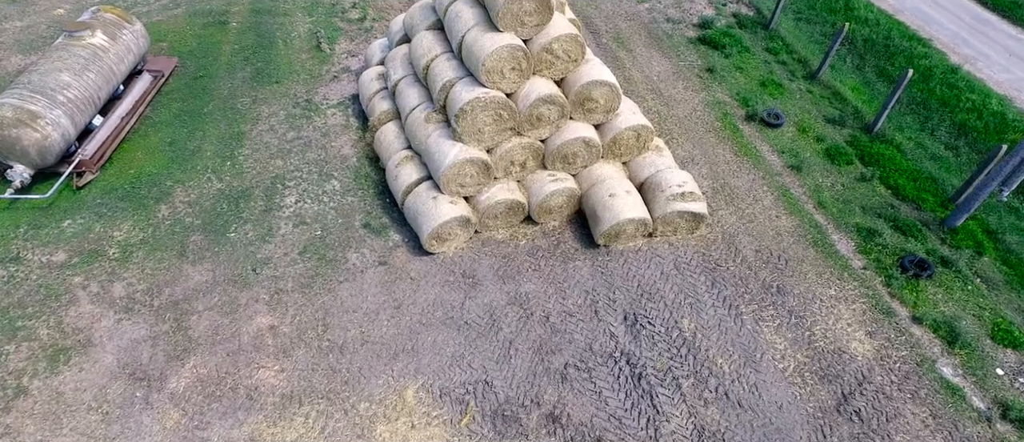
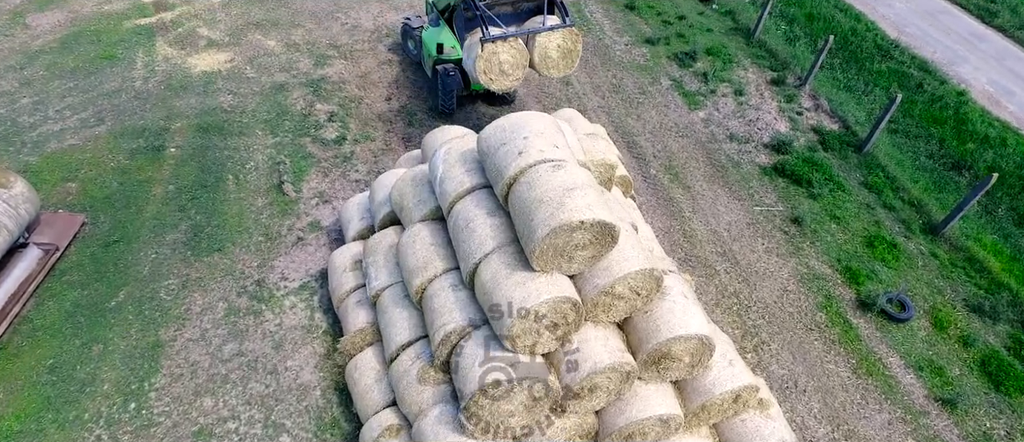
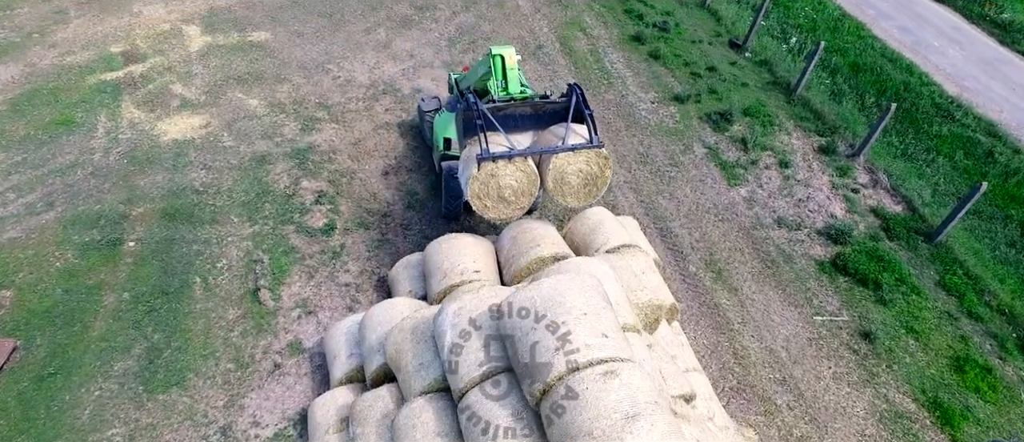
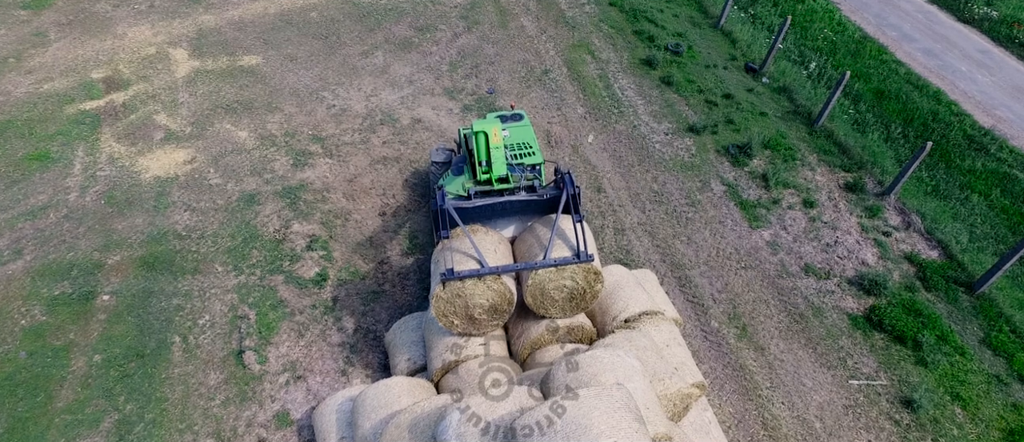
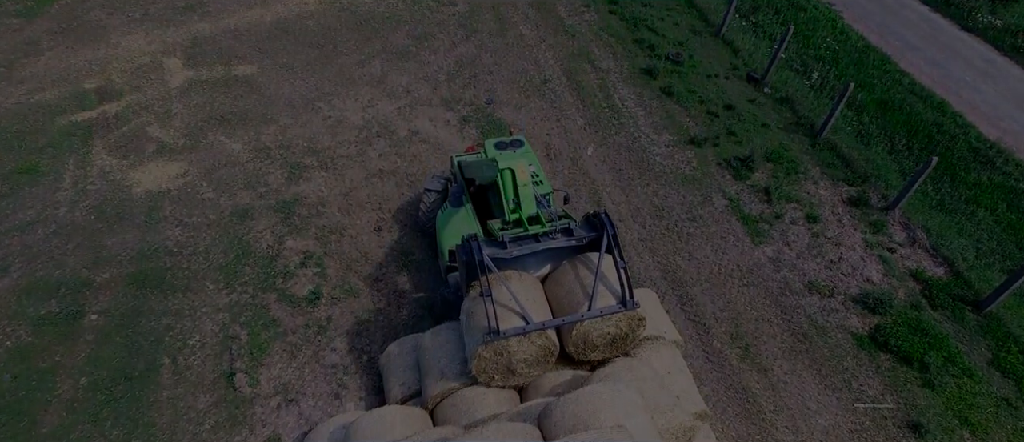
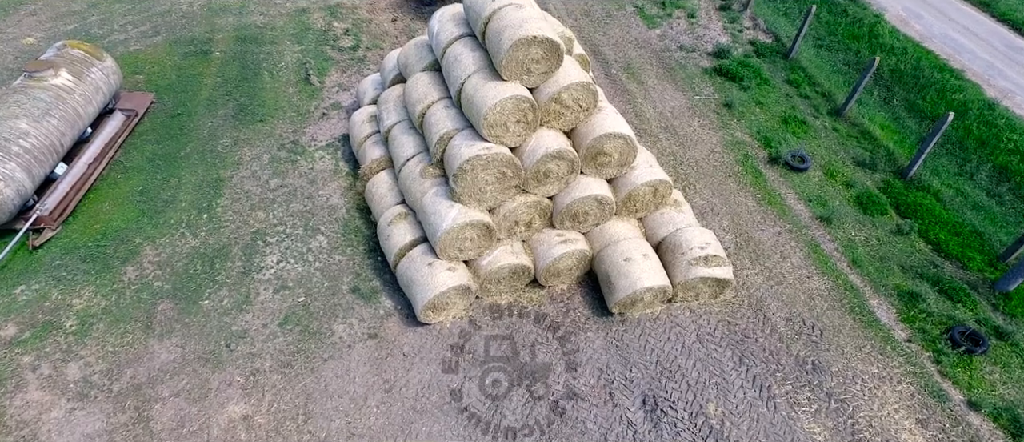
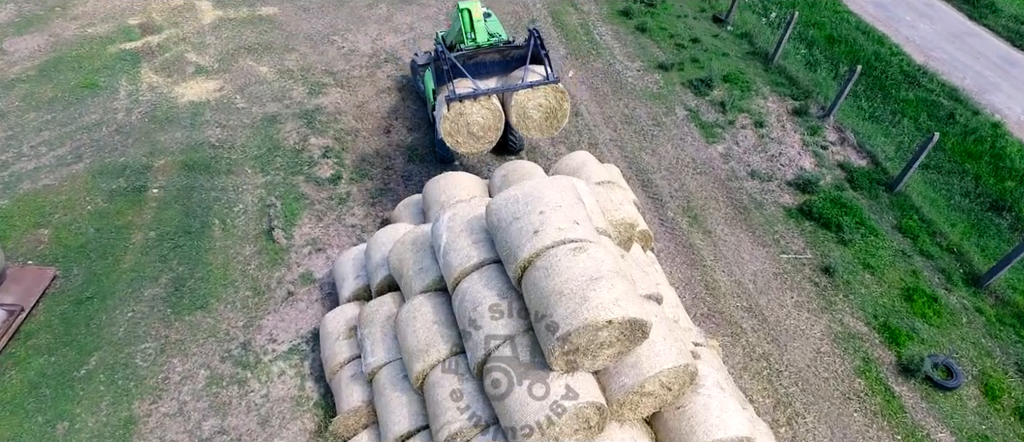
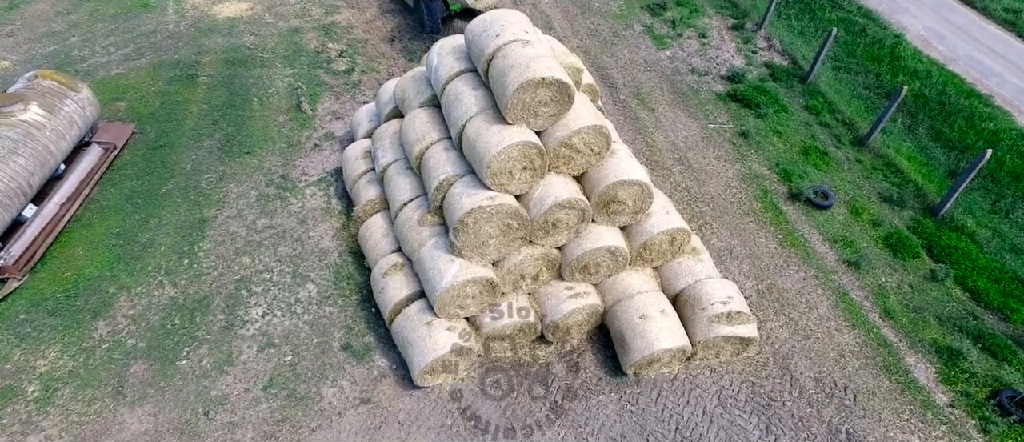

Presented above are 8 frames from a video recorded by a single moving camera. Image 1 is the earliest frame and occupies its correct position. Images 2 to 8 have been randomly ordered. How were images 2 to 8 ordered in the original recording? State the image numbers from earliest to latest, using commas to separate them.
6, 8, 2, 7, 3, 4, 5
